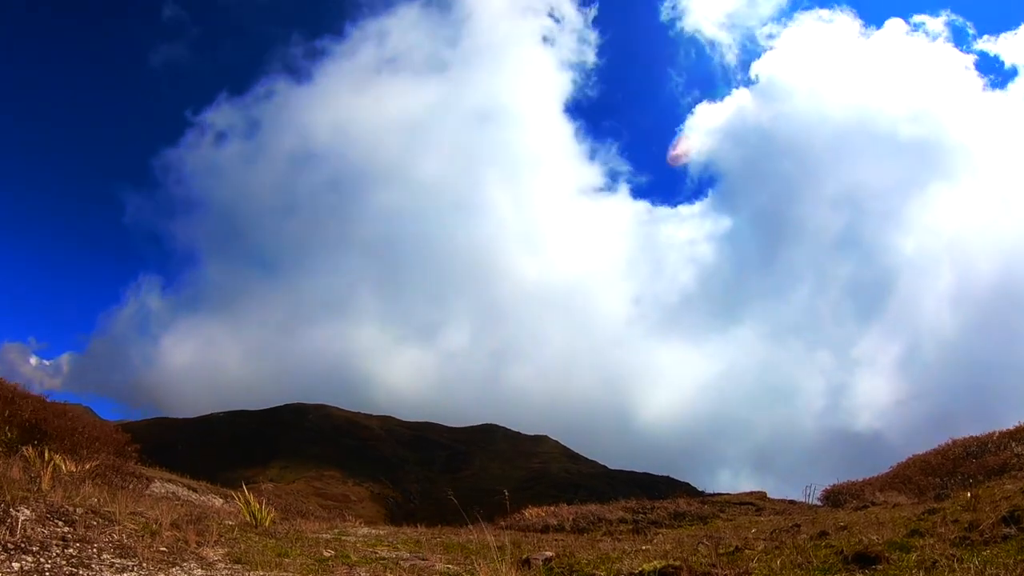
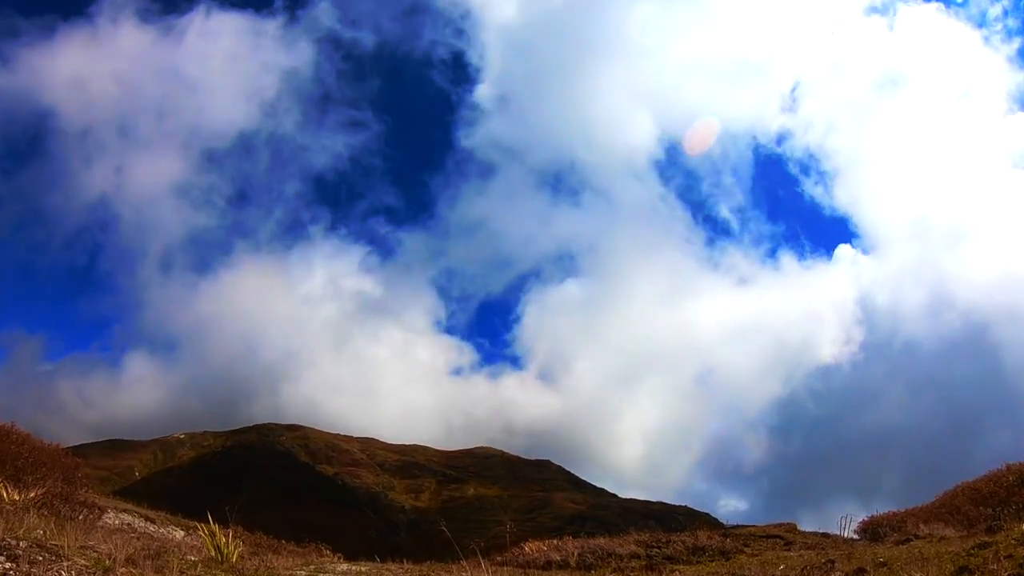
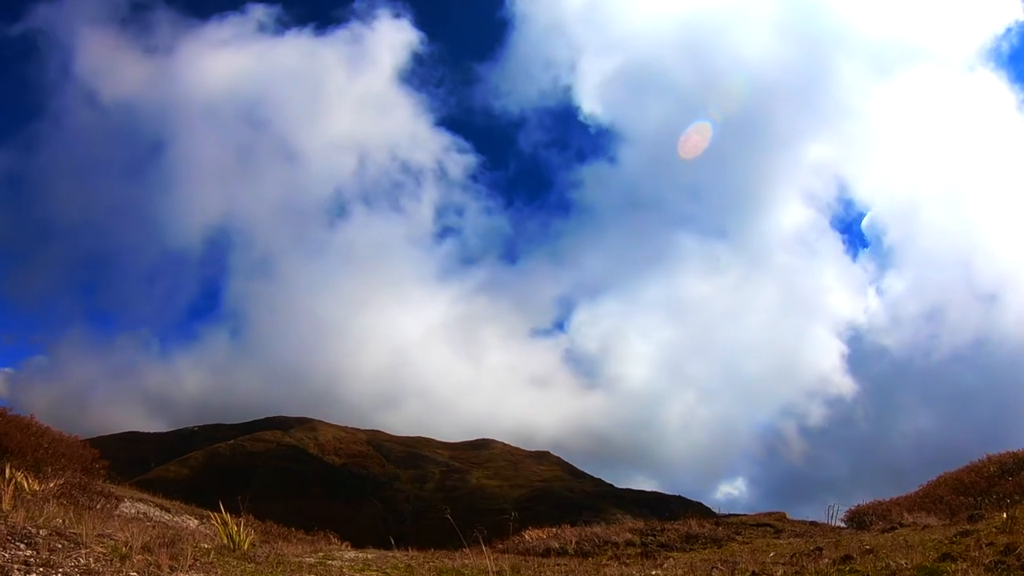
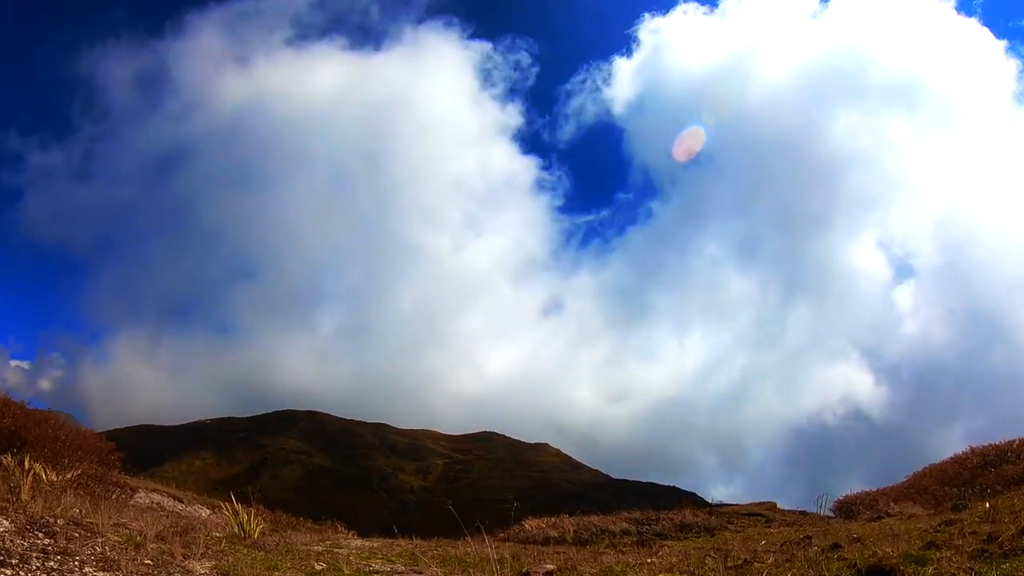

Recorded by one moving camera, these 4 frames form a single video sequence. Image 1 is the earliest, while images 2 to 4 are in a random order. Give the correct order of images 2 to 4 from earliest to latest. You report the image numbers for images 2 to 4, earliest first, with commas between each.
4, 3, 2
